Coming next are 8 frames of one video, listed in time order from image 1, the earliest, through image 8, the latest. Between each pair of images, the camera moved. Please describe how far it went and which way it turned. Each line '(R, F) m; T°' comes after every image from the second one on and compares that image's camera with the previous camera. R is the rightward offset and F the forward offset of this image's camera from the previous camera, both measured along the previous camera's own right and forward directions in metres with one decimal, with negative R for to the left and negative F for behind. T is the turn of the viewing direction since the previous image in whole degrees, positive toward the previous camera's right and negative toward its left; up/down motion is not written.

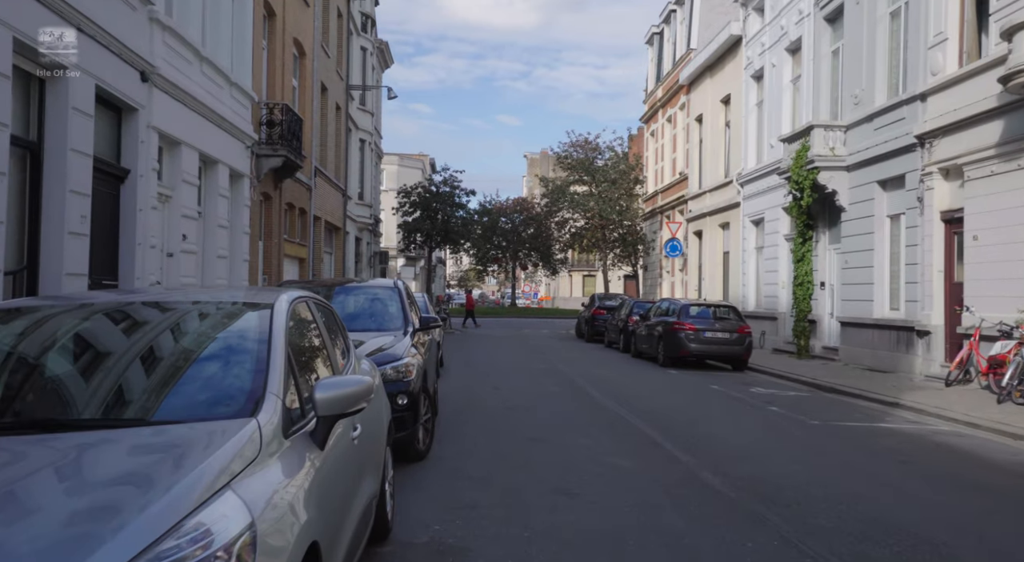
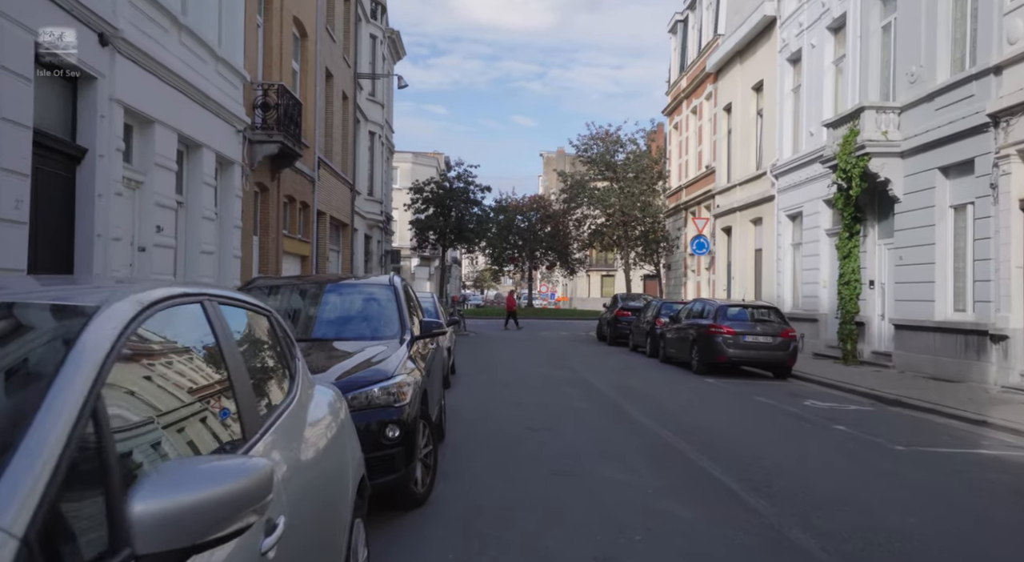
(-0.1, +1.7) m; -1°
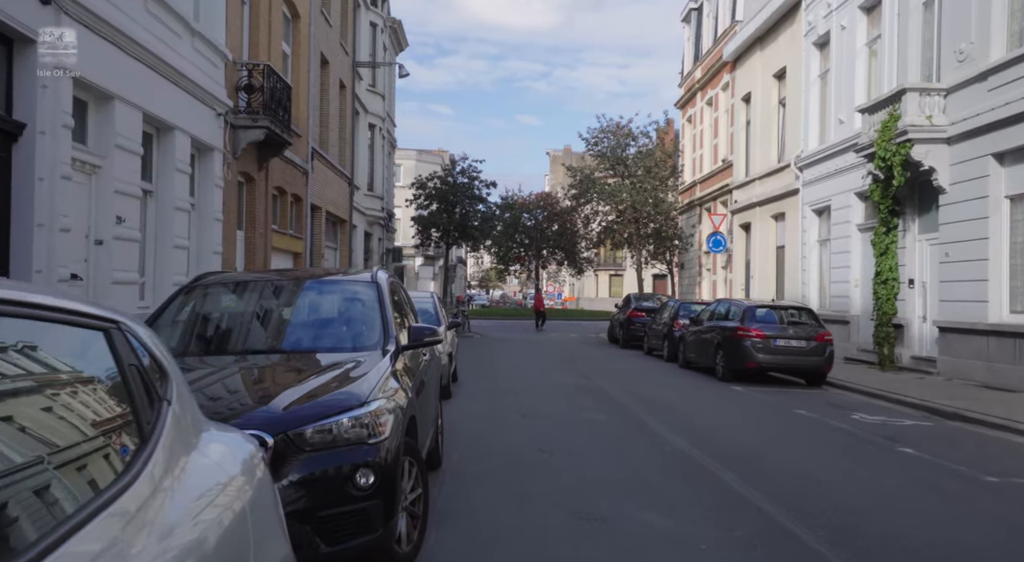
(-0.1, +1.4) m; 0°
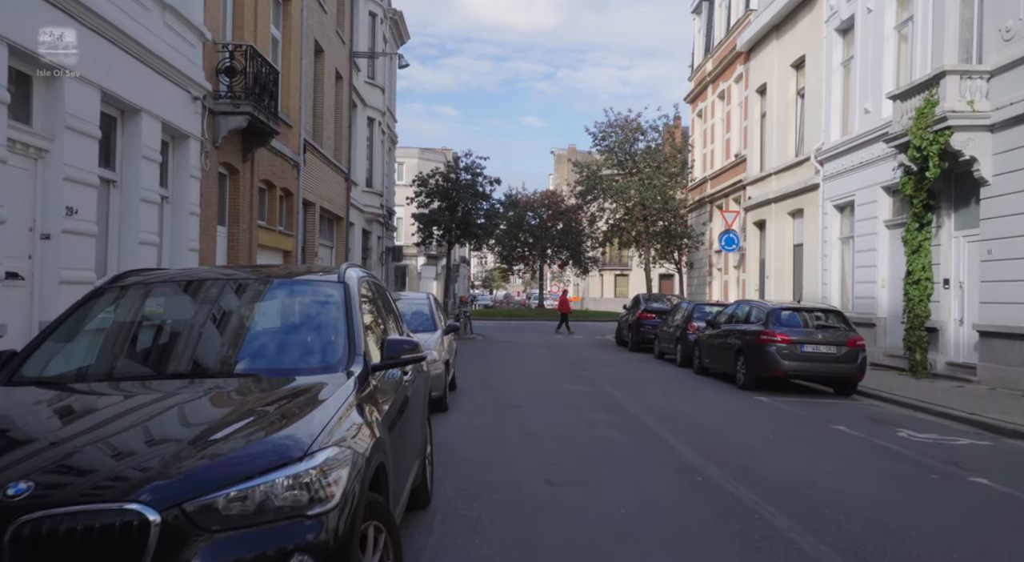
(0.0, +1.2) m; 0°
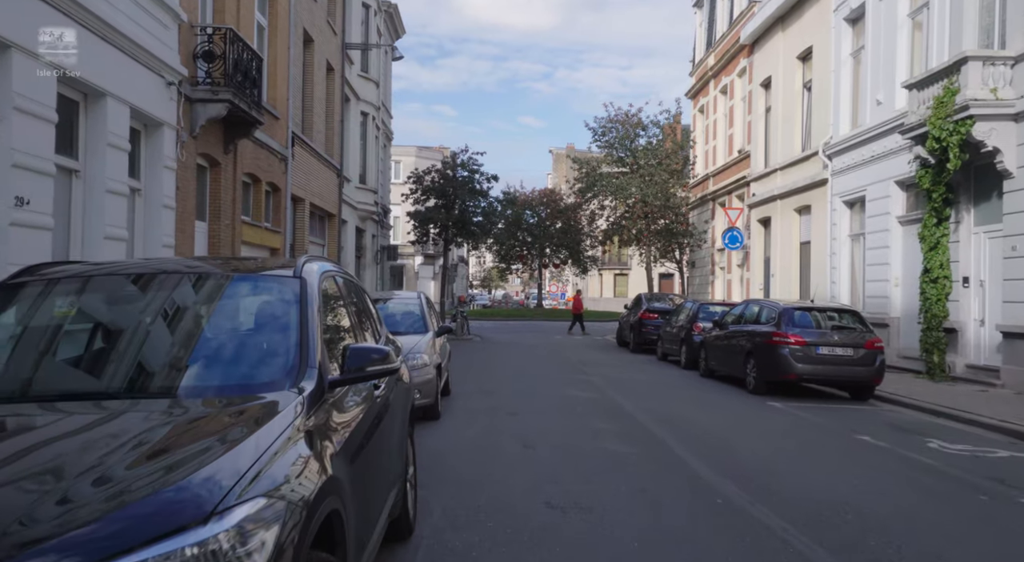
(0.0, +0.8) m; 0°
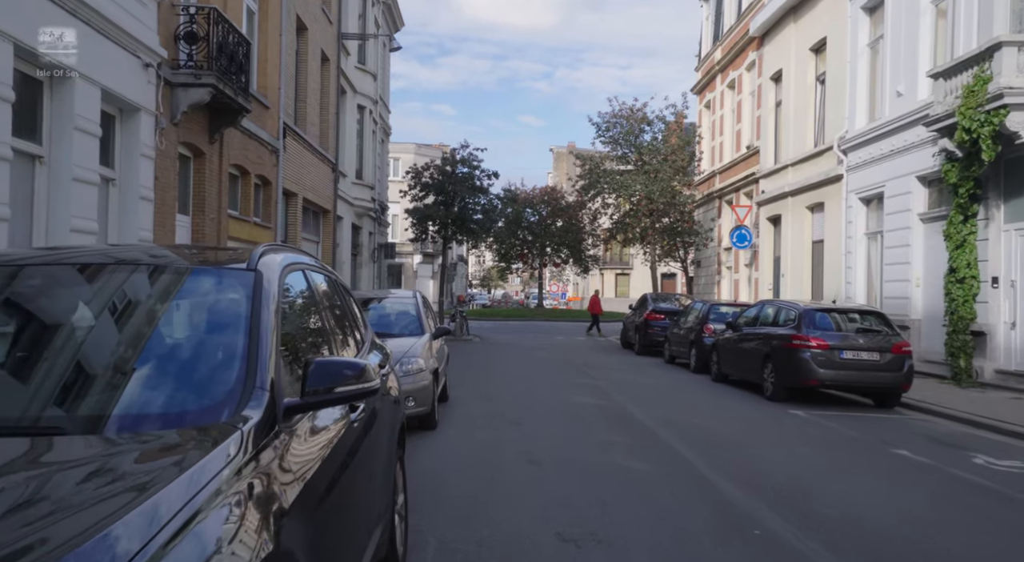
(-0.1, +0.8) m; 0°
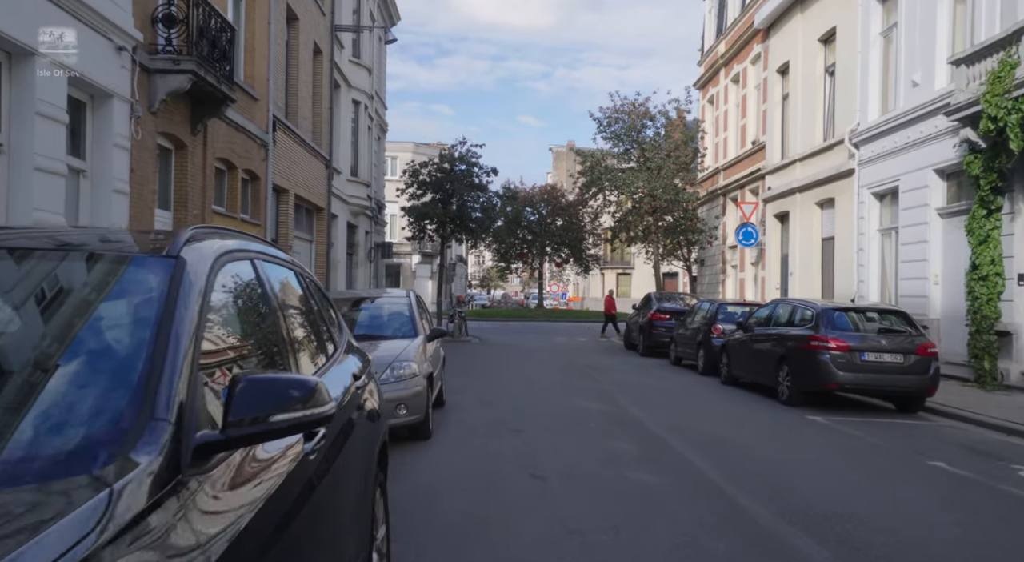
(0.0, +0.7) m; 0°
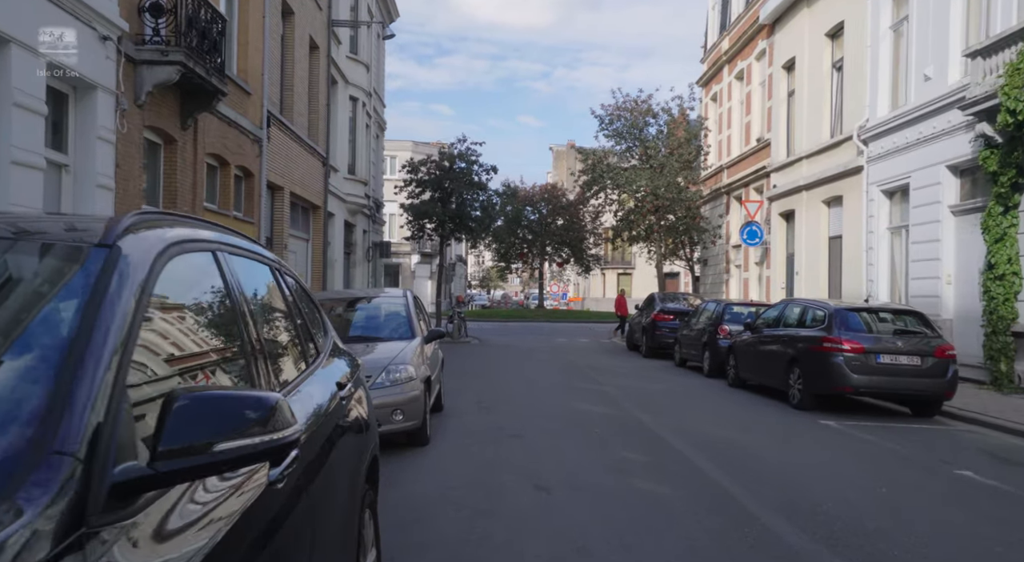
(0.0, +0.4) m; 0°
